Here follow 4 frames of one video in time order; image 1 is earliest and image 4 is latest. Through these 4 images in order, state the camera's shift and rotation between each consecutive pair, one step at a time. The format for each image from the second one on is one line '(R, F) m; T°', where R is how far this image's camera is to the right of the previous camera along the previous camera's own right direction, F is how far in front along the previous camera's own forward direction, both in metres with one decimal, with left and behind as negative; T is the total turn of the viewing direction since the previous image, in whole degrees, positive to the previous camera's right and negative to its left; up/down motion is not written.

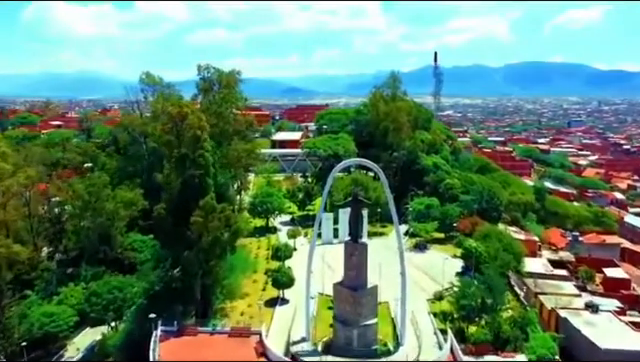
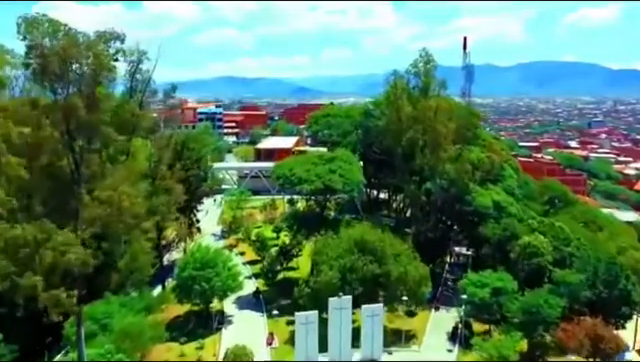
(+1.4, +19.7) m; -1°
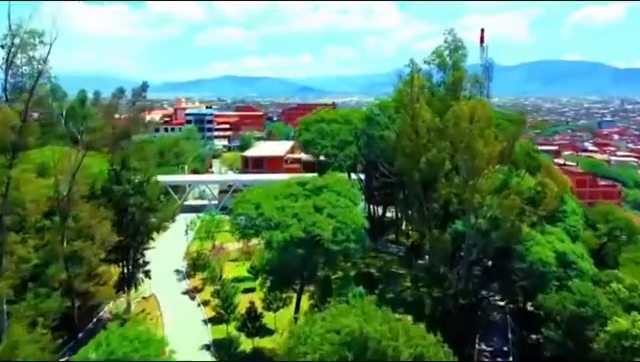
(+0.9, +9.2) m; 0°
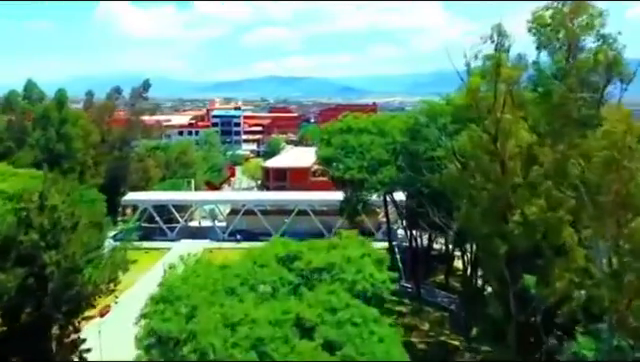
(+0.9, +9.8) m; -5°
